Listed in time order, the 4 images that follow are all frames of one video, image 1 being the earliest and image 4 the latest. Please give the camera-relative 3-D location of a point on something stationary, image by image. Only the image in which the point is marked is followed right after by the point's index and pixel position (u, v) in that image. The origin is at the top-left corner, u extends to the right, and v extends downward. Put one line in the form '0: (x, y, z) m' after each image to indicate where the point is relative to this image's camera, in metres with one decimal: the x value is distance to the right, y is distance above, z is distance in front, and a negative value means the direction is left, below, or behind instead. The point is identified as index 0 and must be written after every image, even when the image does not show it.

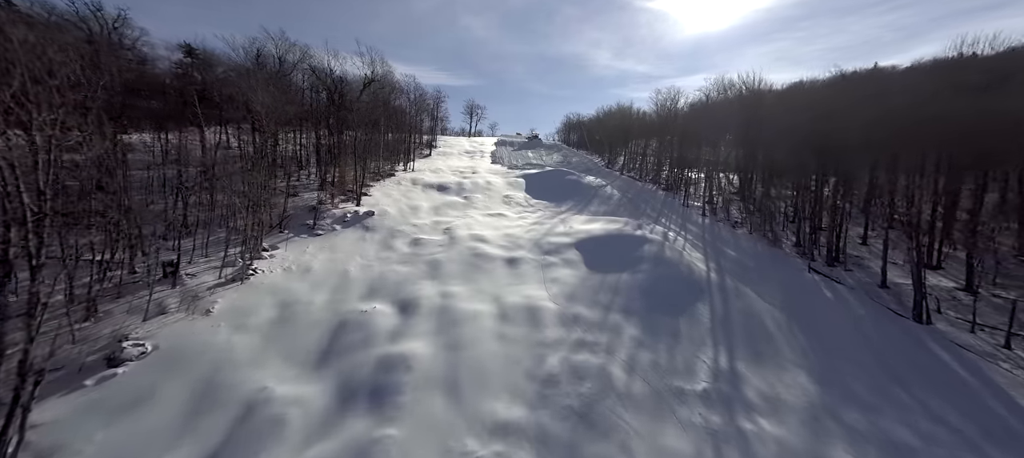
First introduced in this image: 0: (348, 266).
0: (-3.9, -0.9, +9.1) m
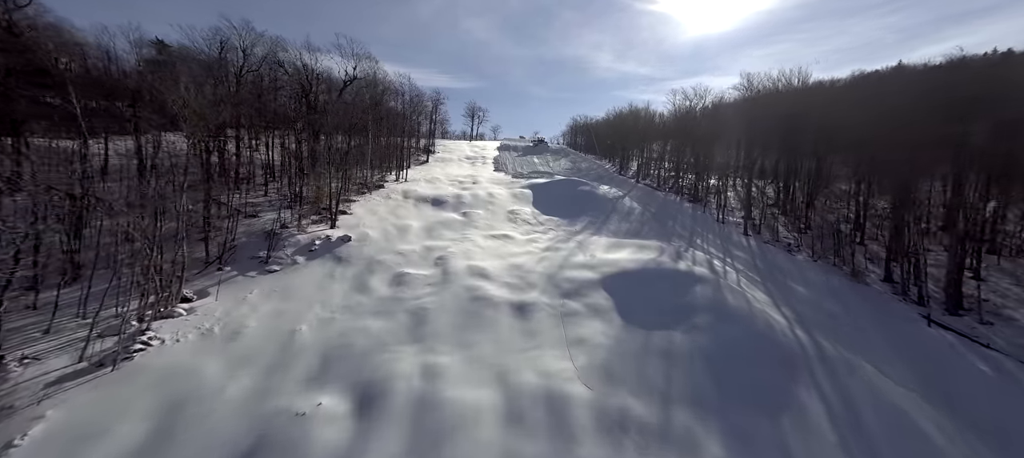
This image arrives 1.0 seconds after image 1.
0: (-3.7, -1.6, +6.7) m
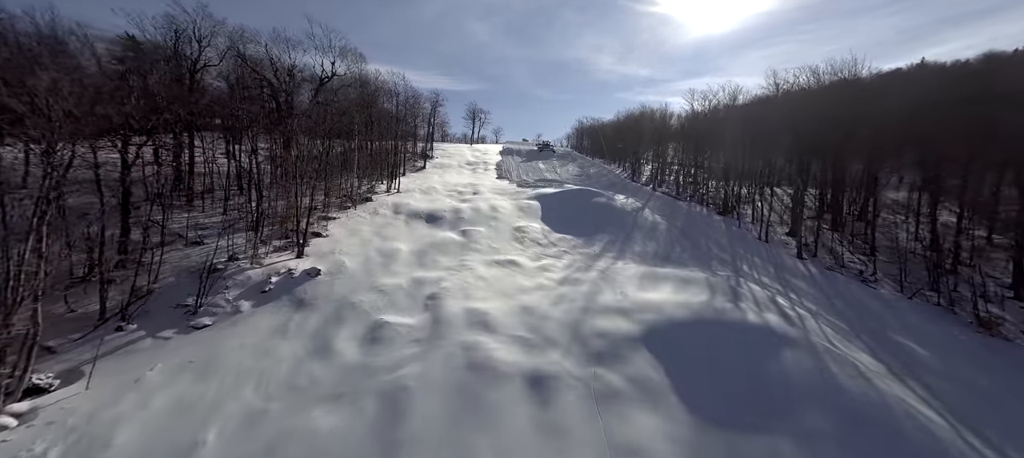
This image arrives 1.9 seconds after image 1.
0: (-3.5, -2.2, +4.5) m
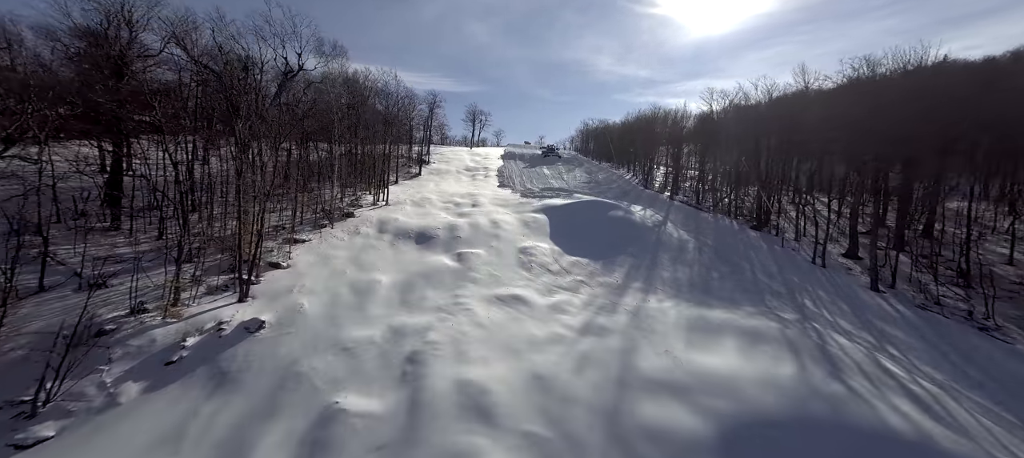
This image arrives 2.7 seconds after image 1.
0: (-3.4, -2.9, +2.3) m
